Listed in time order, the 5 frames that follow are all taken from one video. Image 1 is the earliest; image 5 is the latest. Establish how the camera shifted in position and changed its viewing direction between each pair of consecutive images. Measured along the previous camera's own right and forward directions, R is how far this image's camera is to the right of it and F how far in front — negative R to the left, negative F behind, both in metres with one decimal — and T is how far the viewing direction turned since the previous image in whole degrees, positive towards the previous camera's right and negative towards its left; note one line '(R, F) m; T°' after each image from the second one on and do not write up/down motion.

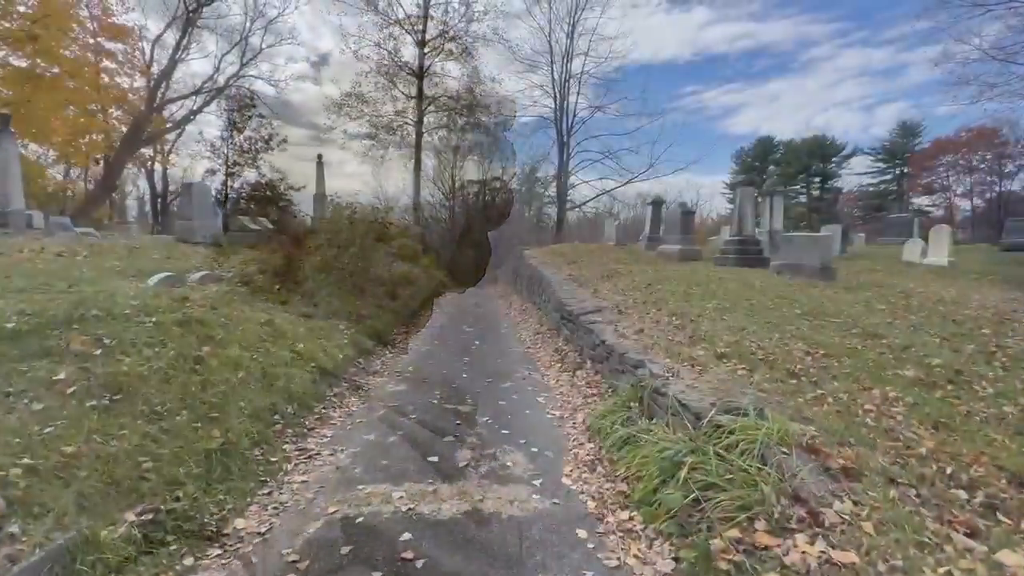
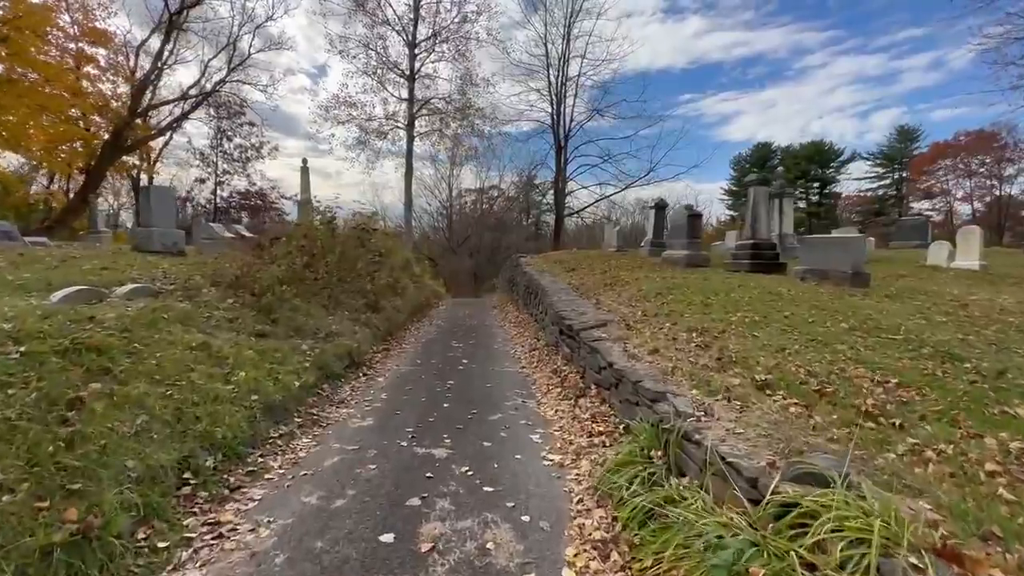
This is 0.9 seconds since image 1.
(+0.1, +1.1) m; 0°
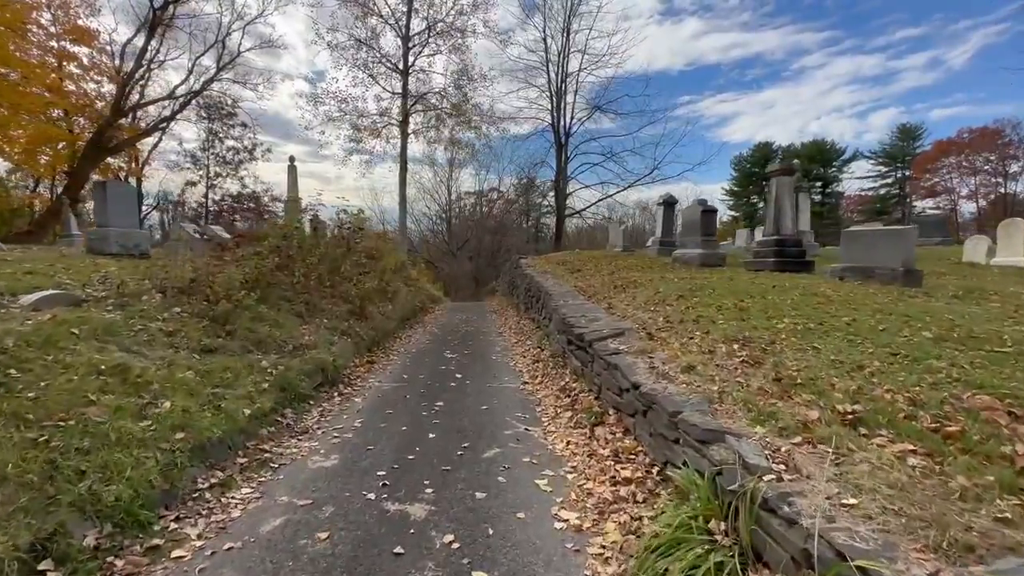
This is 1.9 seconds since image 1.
(0.0, +1.0) m; 0°
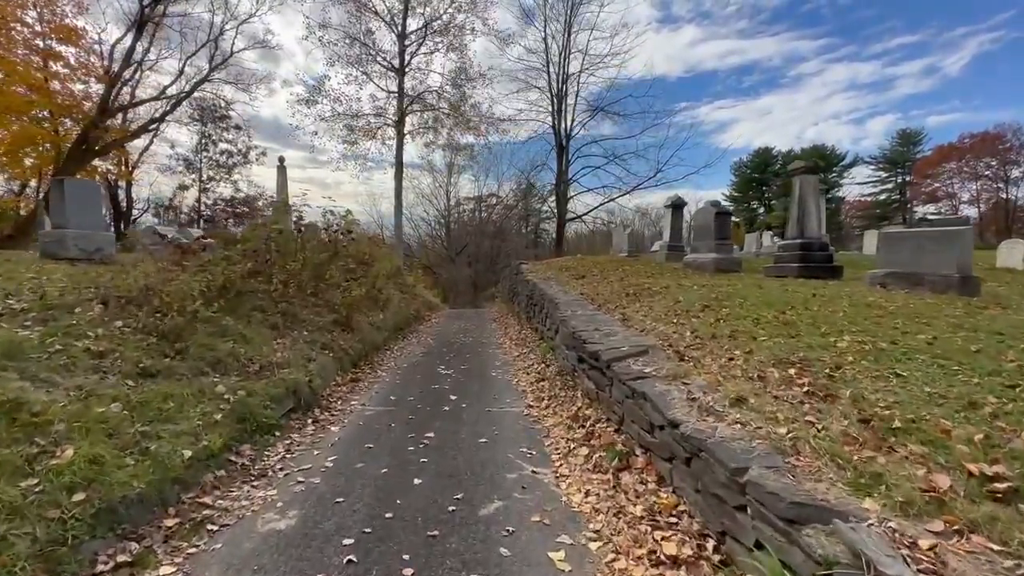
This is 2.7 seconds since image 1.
(0.0, +0.9) m; 0°
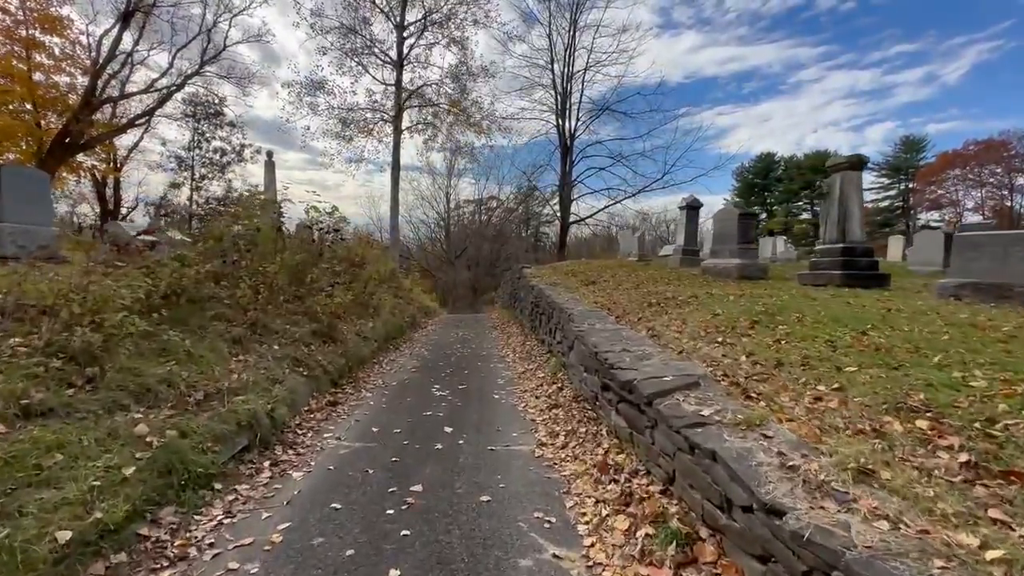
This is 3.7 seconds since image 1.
(-0.1, +1.1) m; 0°
